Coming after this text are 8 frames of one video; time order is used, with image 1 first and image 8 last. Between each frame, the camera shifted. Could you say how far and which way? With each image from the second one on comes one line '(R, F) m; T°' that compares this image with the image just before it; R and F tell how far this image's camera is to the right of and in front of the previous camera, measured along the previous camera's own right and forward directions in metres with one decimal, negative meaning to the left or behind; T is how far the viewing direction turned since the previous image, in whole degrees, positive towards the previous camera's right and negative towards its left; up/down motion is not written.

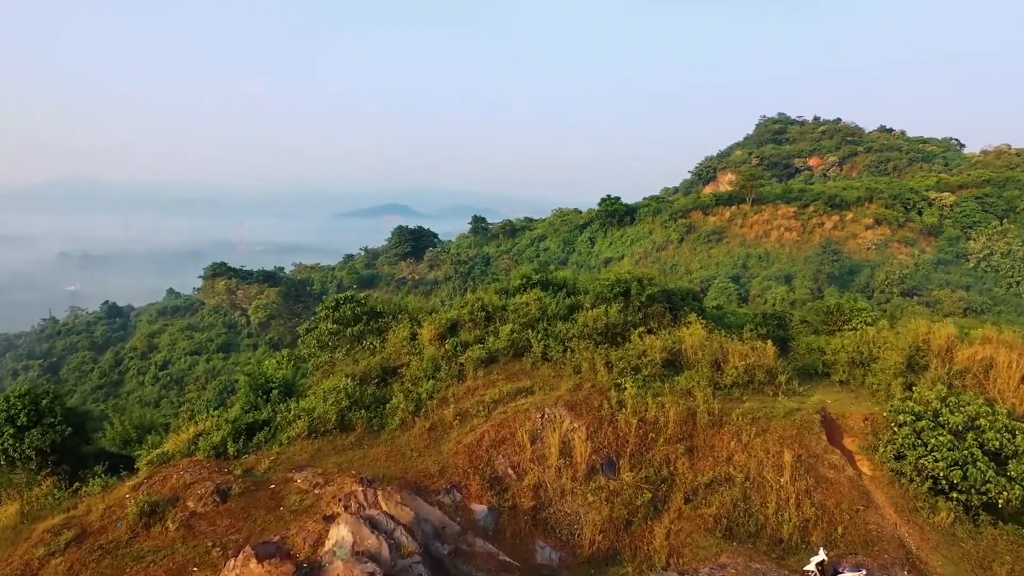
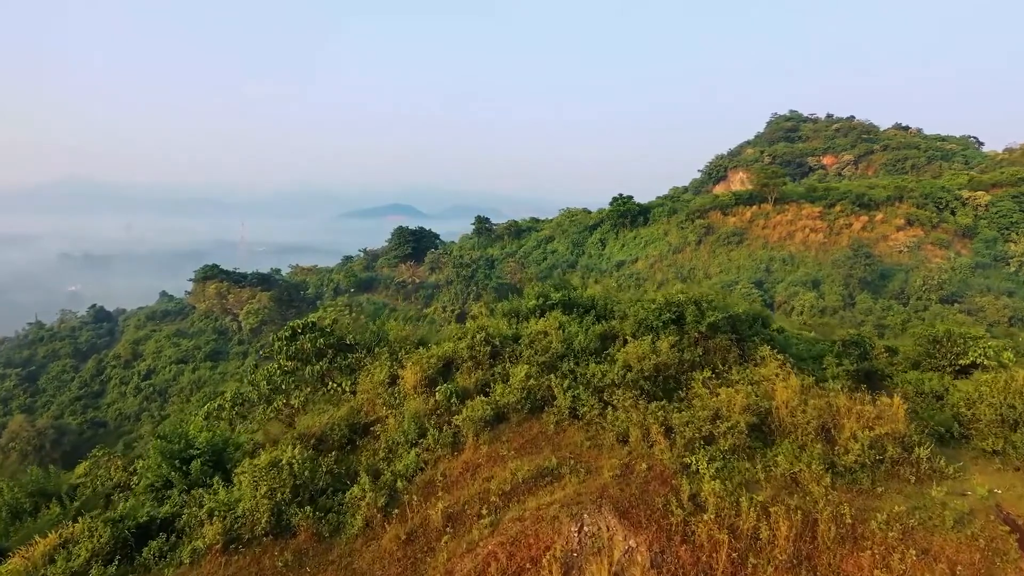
(-0.1, +3.3) m; 0°
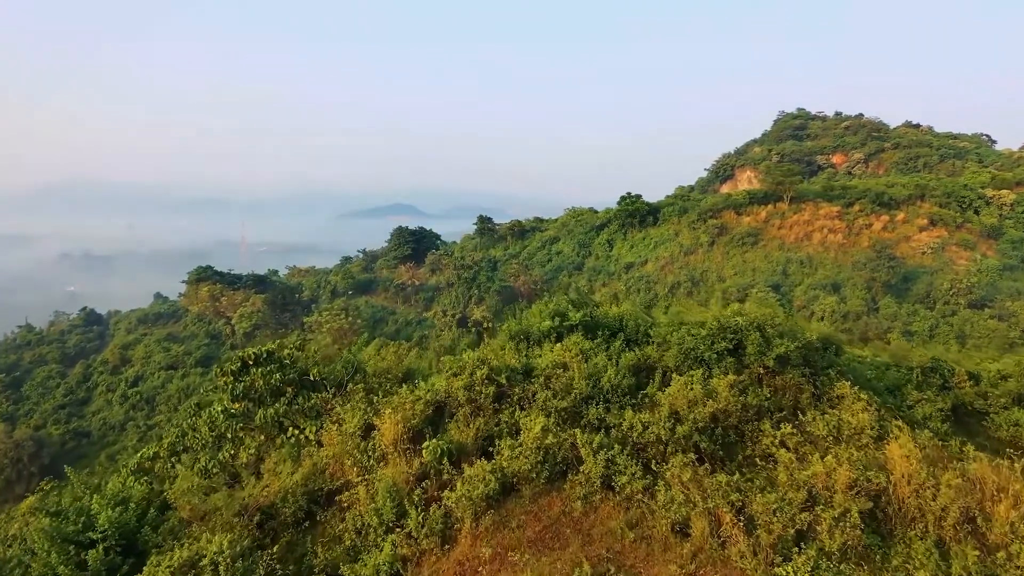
(-0.1, +2.2) m; 0°
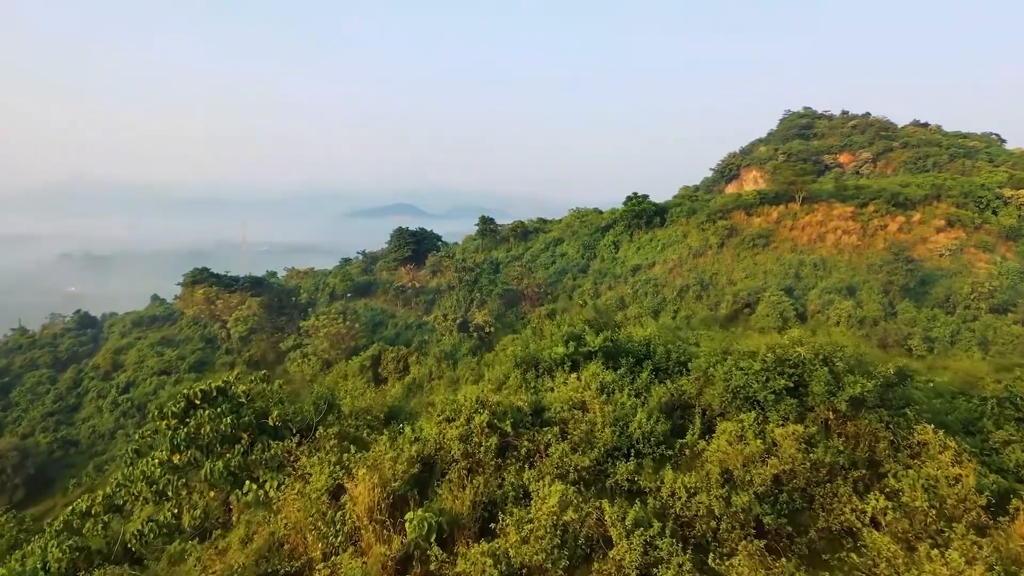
(0.0, +1.5) m; 0°
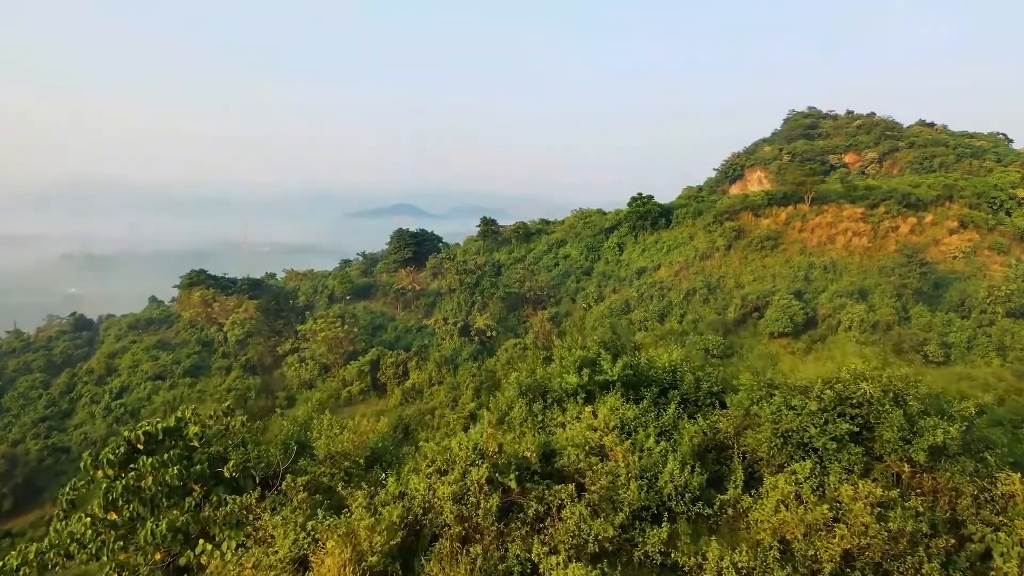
(0.0, +1.1) m; 0°
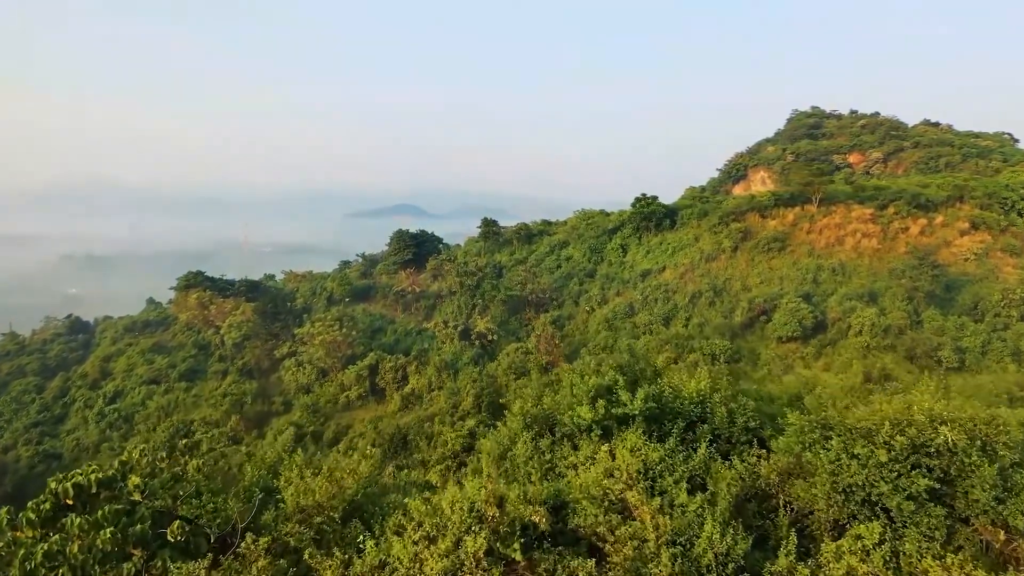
(0.0, +0.9) m; 0°
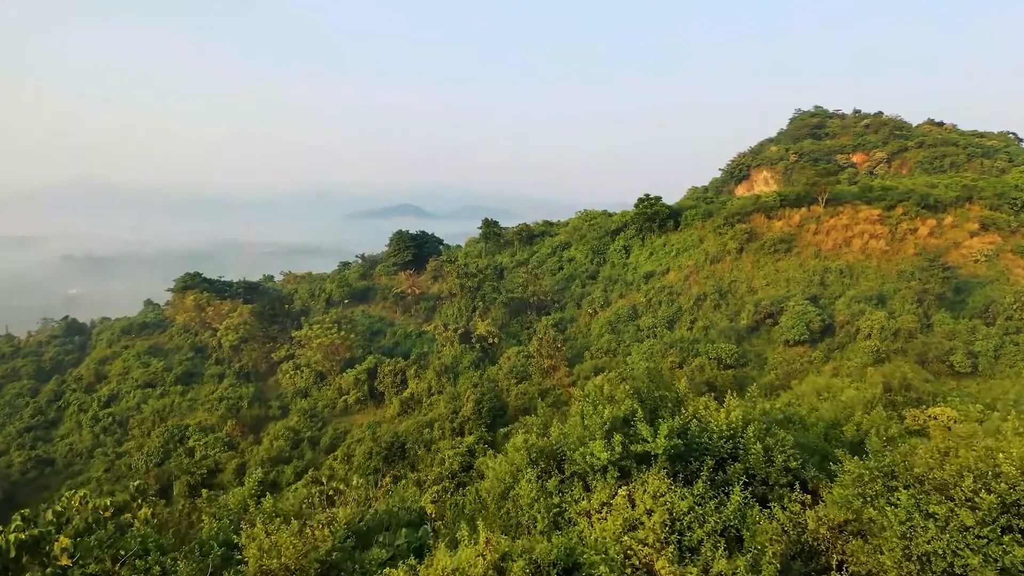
(0.0, +0.8) m; 0°
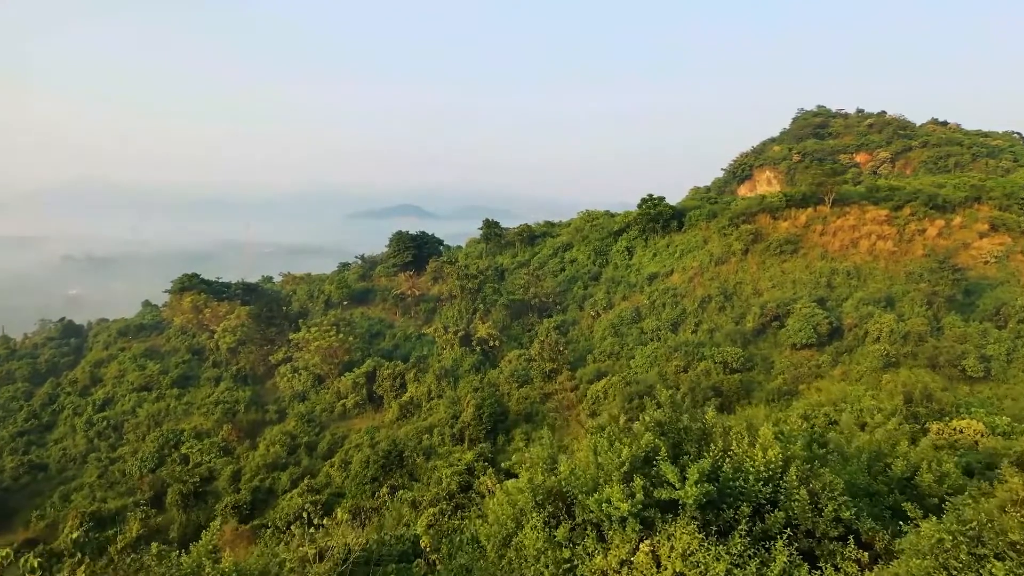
(0.0, +0.7) m; 0°
